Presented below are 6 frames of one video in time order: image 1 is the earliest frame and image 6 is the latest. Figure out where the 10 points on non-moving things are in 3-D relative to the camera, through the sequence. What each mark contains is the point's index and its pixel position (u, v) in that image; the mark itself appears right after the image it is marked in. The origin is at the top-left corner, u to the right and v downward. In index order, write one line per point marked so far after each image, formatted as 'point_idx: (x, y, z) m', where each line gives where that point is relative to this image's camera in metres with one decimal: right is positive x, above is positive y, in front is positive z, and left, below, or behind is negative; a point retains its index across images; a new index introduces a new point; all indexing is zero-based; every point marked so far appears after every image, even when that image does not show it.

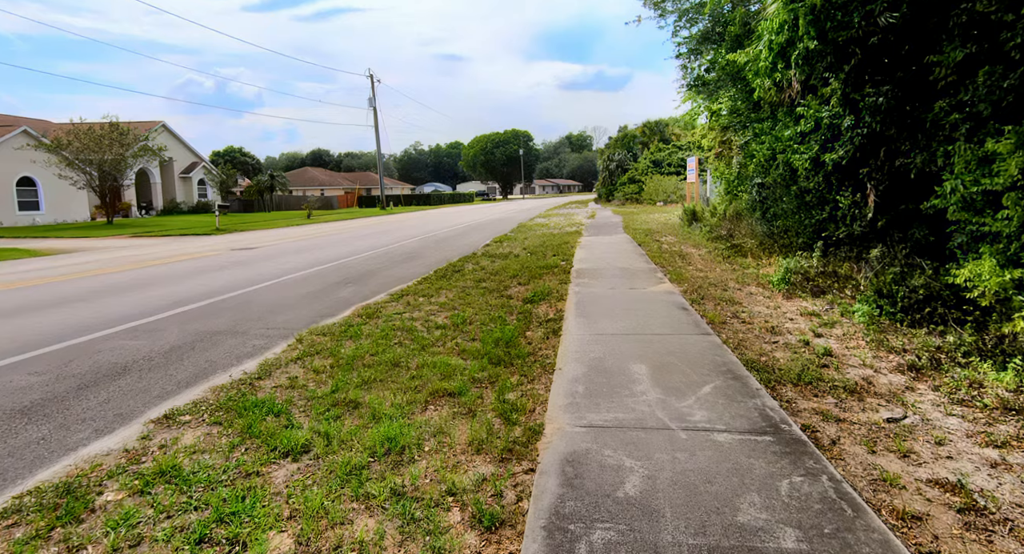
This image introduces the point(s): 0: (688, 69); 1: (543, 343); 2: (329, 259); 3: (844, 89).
0: (+4.6, +5.4, +14.6) m
1: (+0.3, -0.6, +4.7) m
2: (-4.5, +0.5, +13.6) m
3: (+4.2, +2.4, +7.2) m
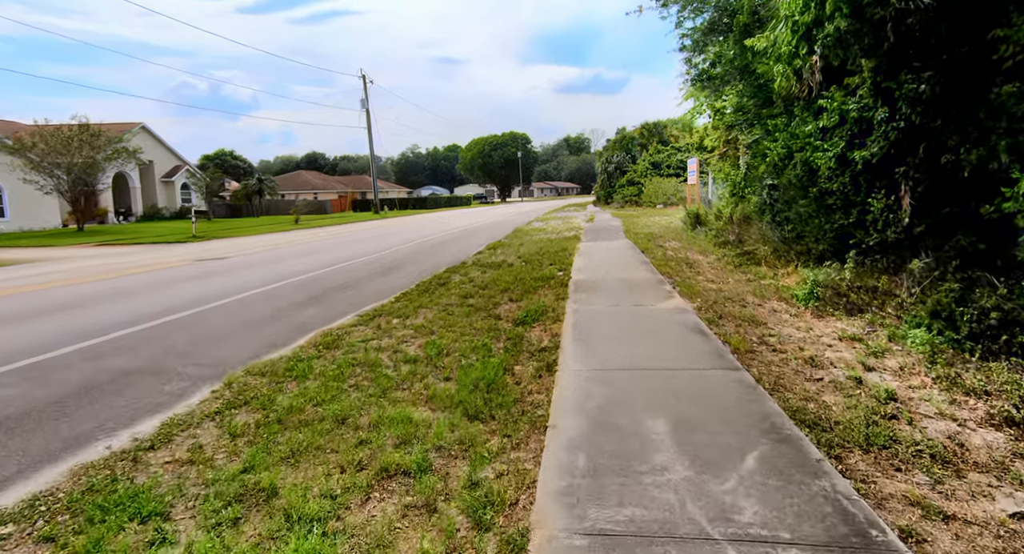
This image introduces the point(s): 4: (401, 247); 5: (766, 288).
0: (+4.4, +5.2, +13.8) m
1: (+0.1, -0.7, +3.8) m
2: (-4.6, +0.2, +12.7) m
3: (+4.1, +2.3, +6.4) m
4: (-3.6, +1.0, +18.0) m
5: (+3.4, -0.2, +7.5) m
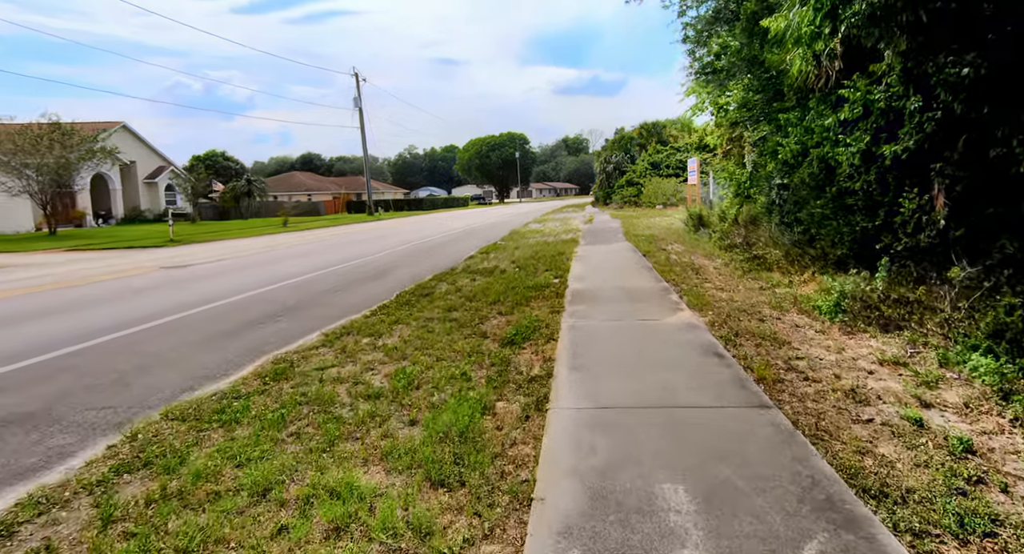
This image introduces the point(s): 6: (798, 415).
0: (+4.2, +5.1, +13.1) m
1: (0.0, -0.8, +3.1) m
2: (-4.7, +0.1, +12.0) m
3: (+4.0, +2.2, +5.7) m
4: (-3.7, +0.8, +17.3) m
5: (+3.2, -0.3, +6.8) m
6: (+1.7, -0.8, +3.2) m
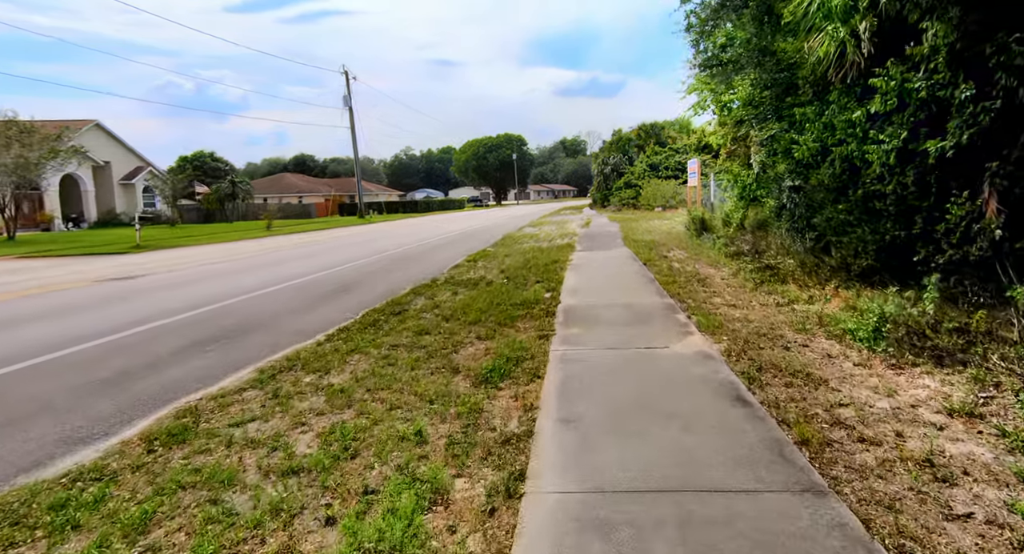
0: (+4.0, +4.9, +12.2) m
1: (-0.1, -1.0, +2.2) m
2: (-4.9, -0.1, +11.1) m
3: (+3.8, +2.0, +4.8) m
4: (-4.0, +0.6, +16.4) m
5: (+3.1, -0.4, +5.9) m
6: (+1.5, -1.0, +2.4) m
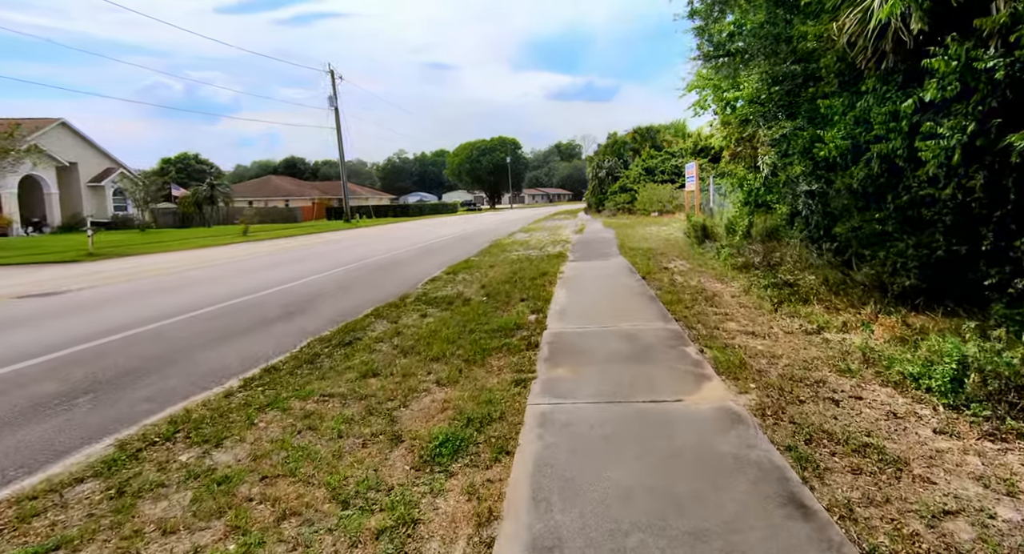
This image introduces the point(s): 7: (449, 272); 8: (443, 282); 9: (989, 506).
0: (+3.7, +4.6, +11.1) m
1: (-0.3, -1.2, +1.0) m
2: (-5.2, -0.4, +9.9) m
3: (+3.6, +1.8, +3.7) m
4: (-4.3, +0.4, +15.2) m
5: (+2.8, -0.7, +4.8) m
6: (+1.3, -1.1, +1.2) m
7: (-1.1, +0.1, +10.5) m
8: (-1.1, -0.1, +9.2) m
9: (+2.1, -1.0, +2.4) m
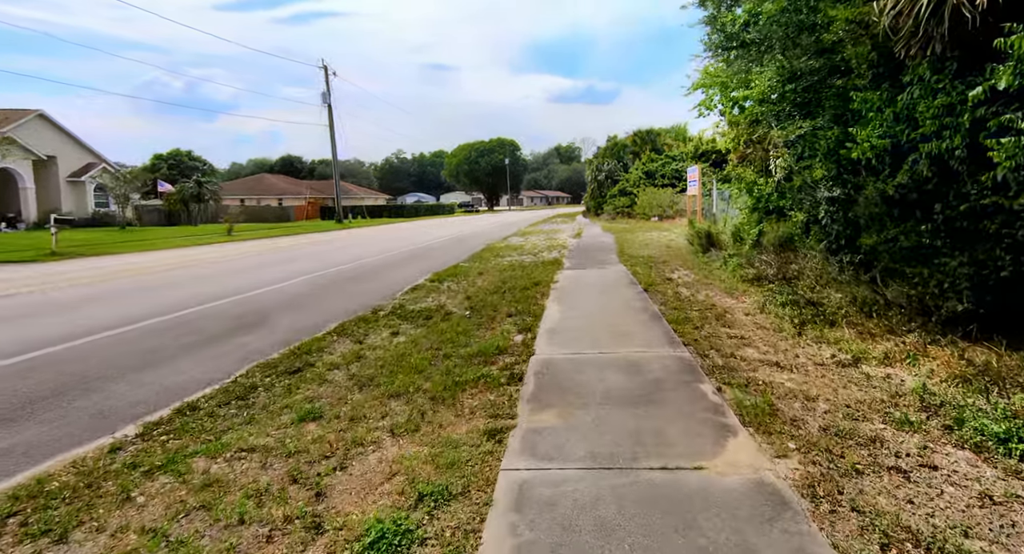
0: (+3.6, +4.4, +10.3) m
1: (-0.5, -1.3, +0.1) m
2: (-5.4, -0.4, +9.0) m
3: (+3.5, +1.6, +2.8) m
4: (-4.5, +0.2, +14.3) m
5: (+2.7, -0.8, +3.9) m
6: (+1.1, -1.3, +0.3) m
7: (-1.3, -0.1, +9.6) m
8: (-1.3, -0.2, +8.4) m
9: (+1.9, -1.1, +1.6) m
